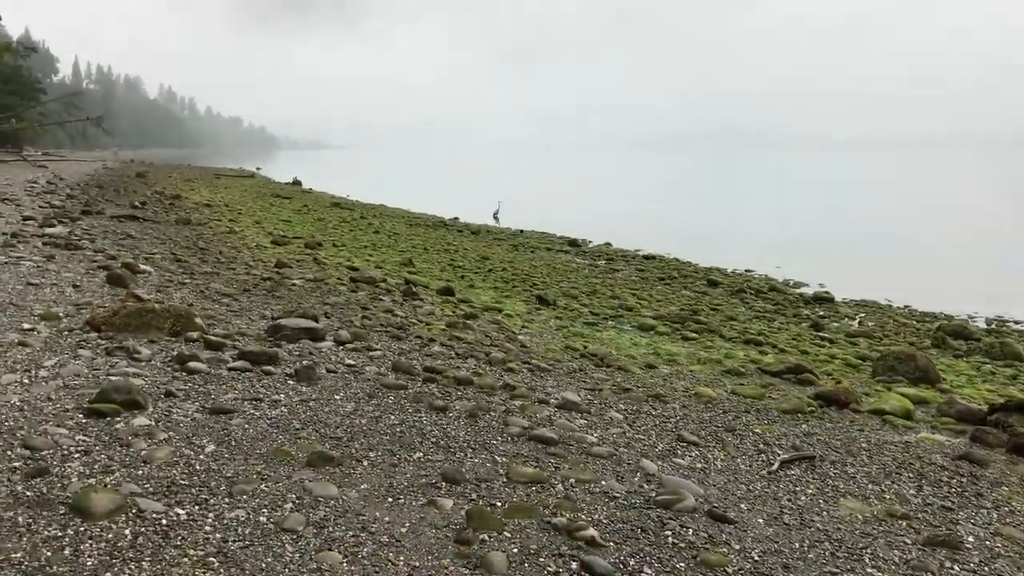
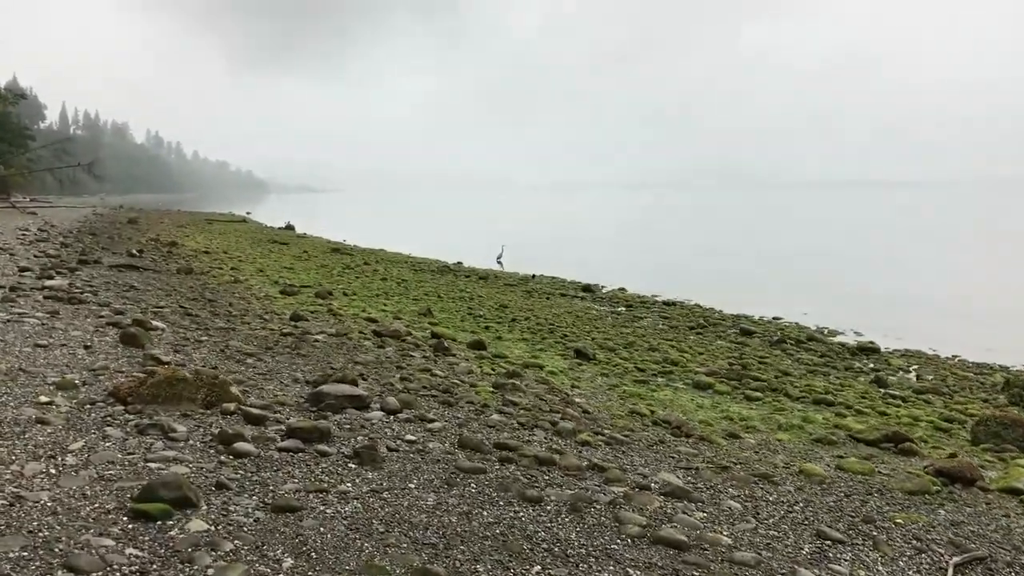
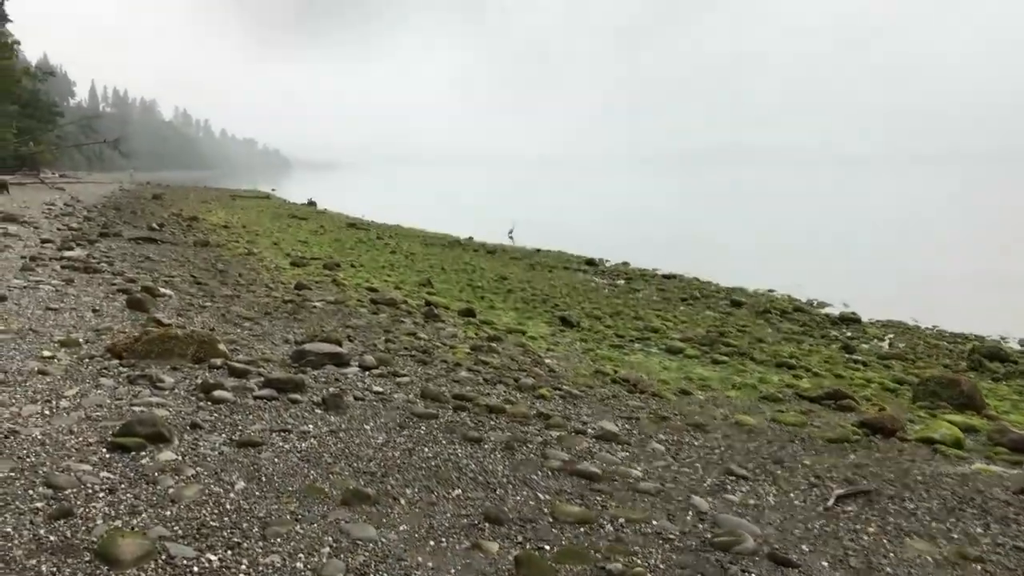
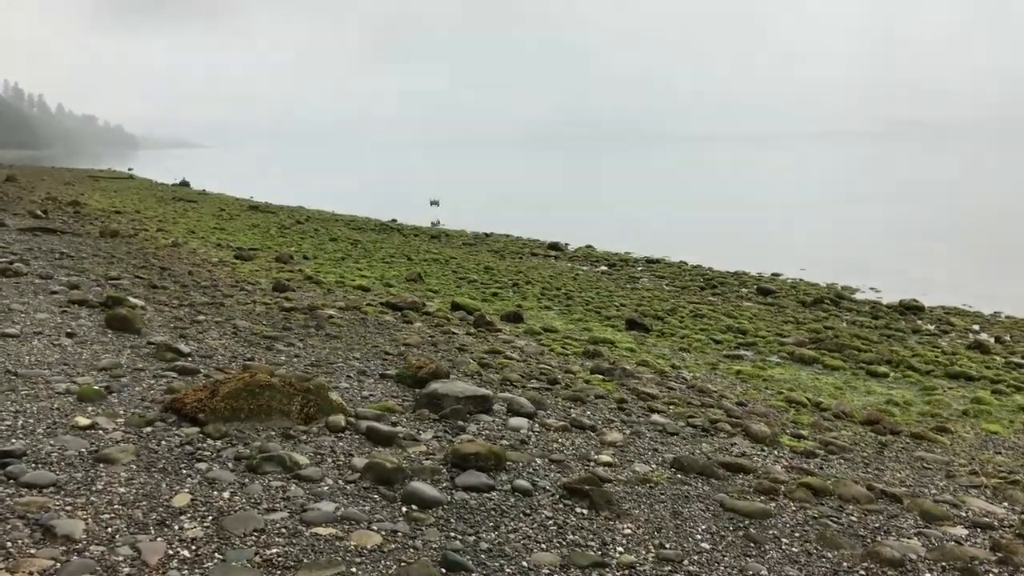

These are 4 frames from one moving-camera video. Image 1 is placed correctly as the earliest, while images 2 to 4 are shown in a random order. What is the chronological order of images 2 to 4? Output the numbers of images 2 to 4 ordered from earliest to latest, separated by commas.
3, 2, 4
